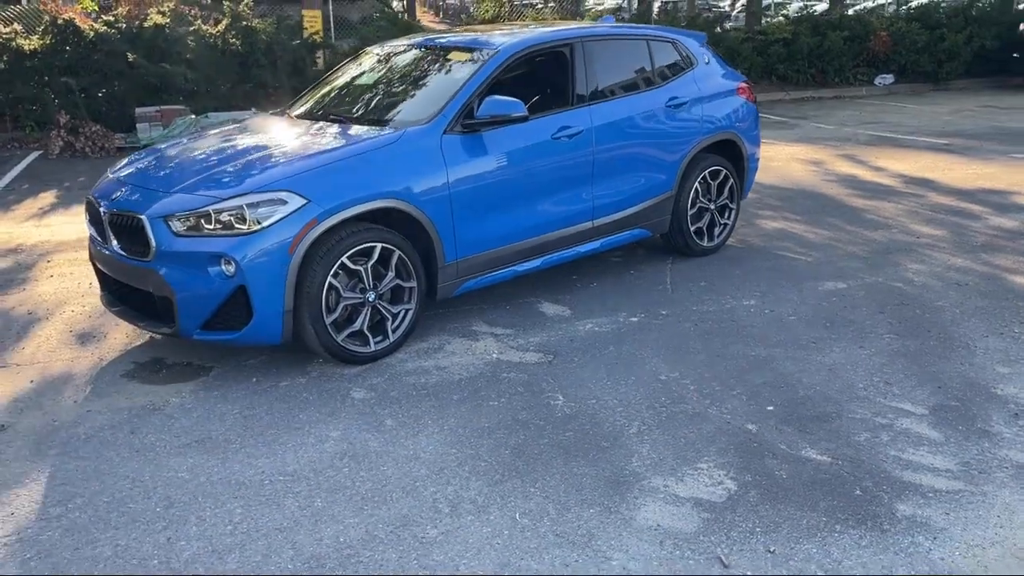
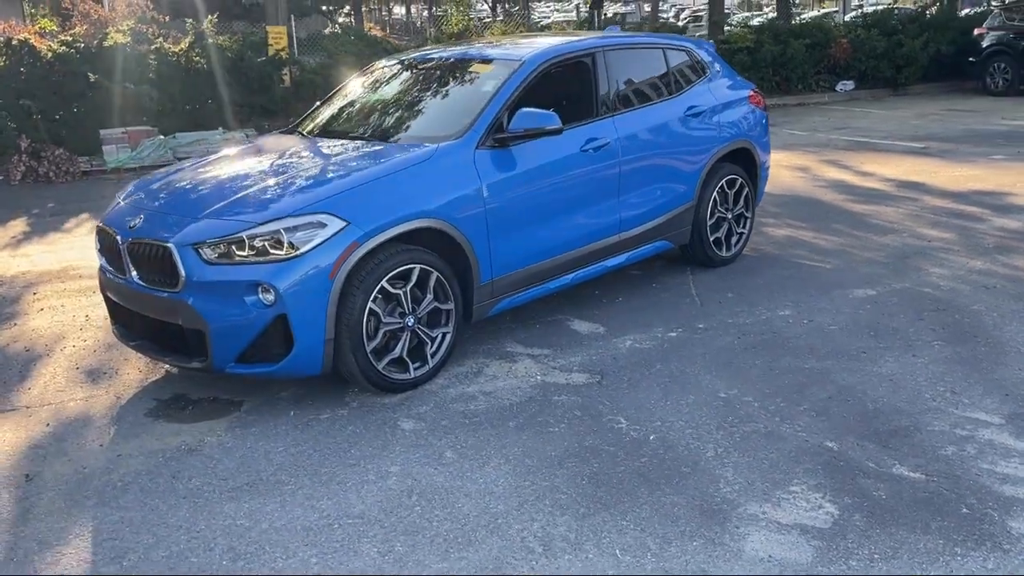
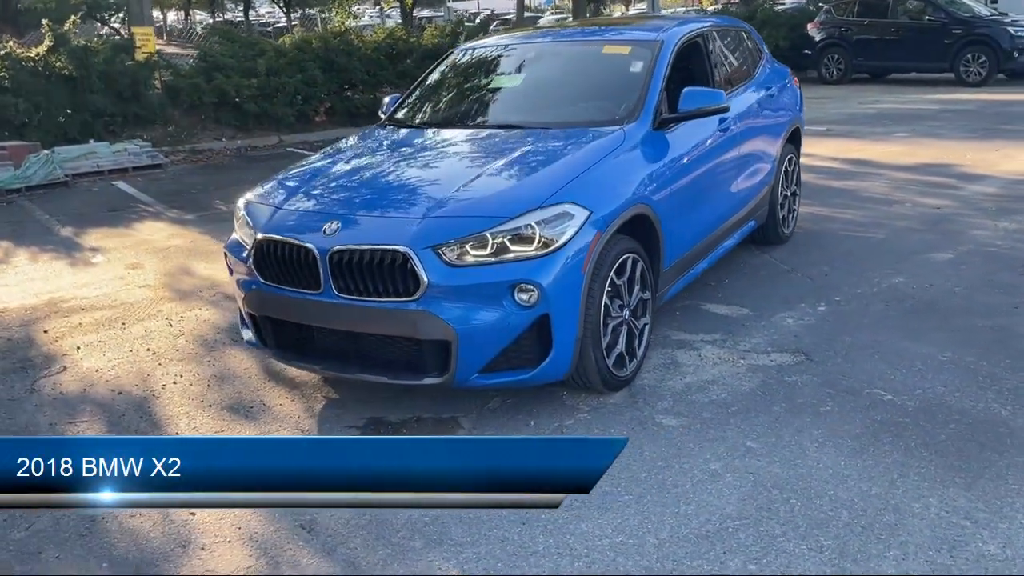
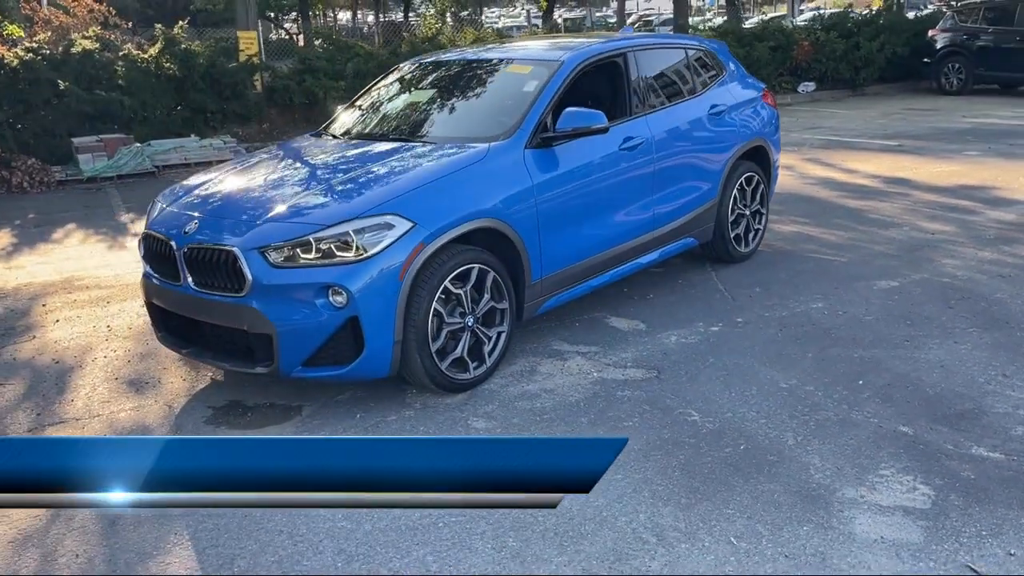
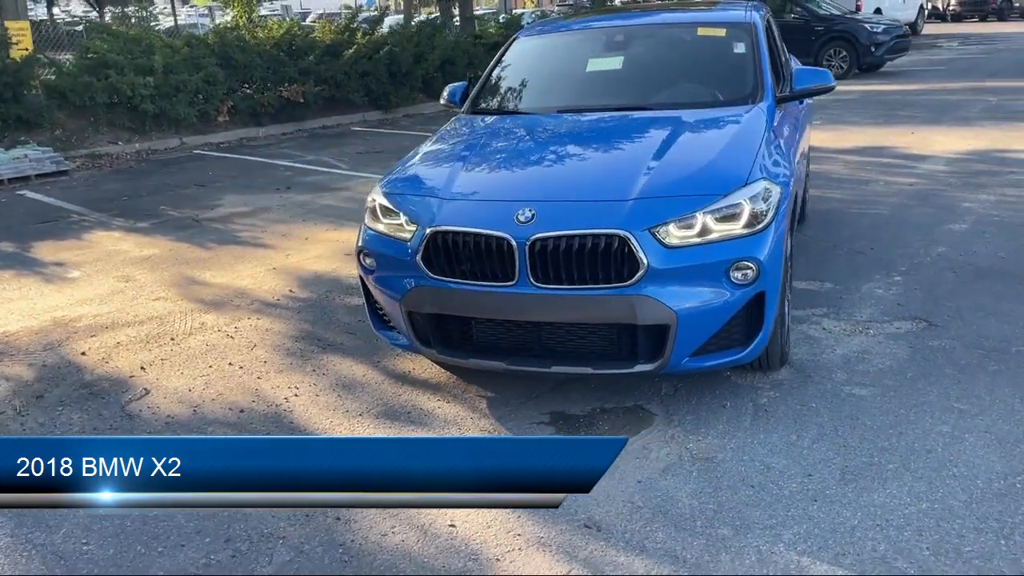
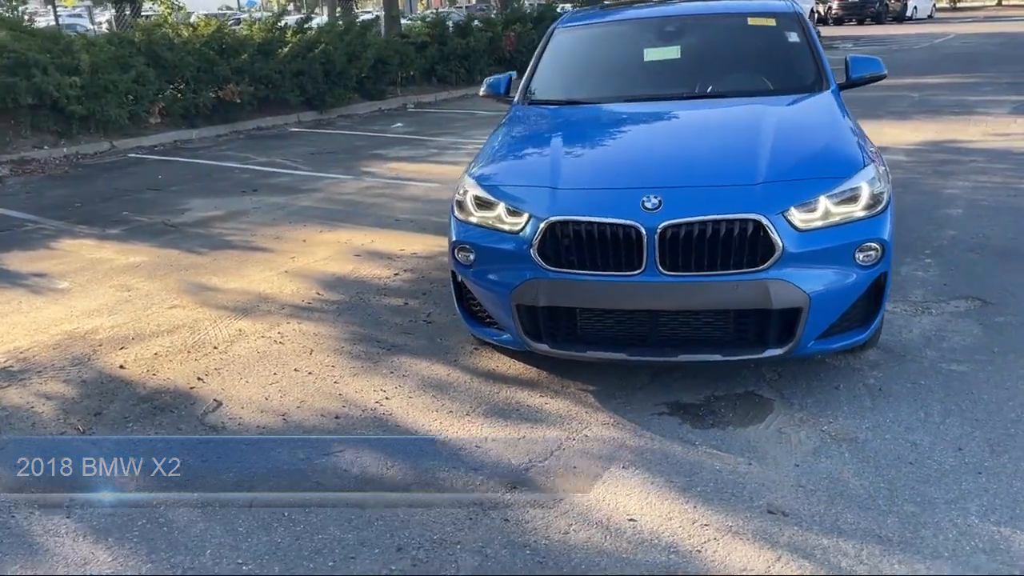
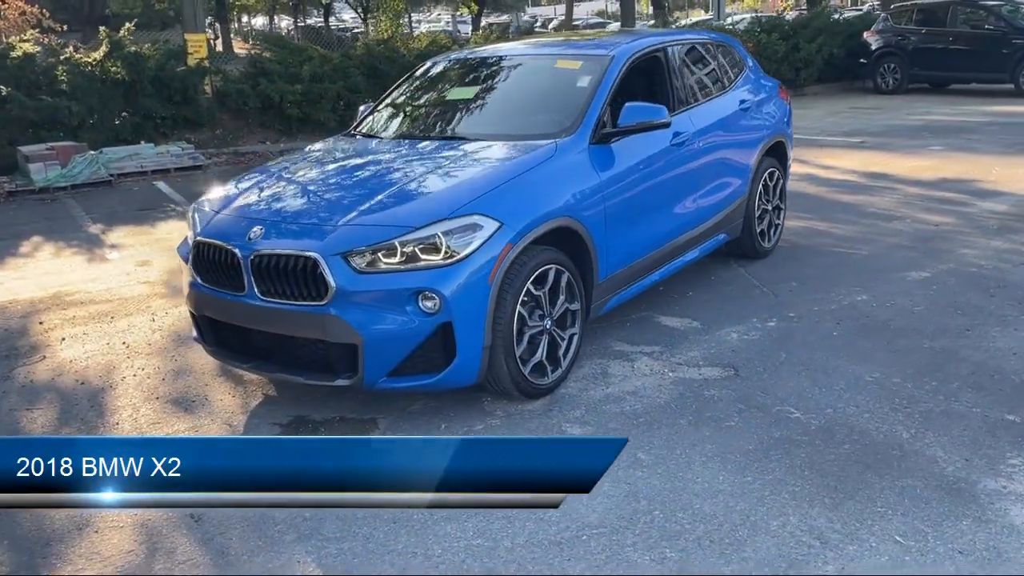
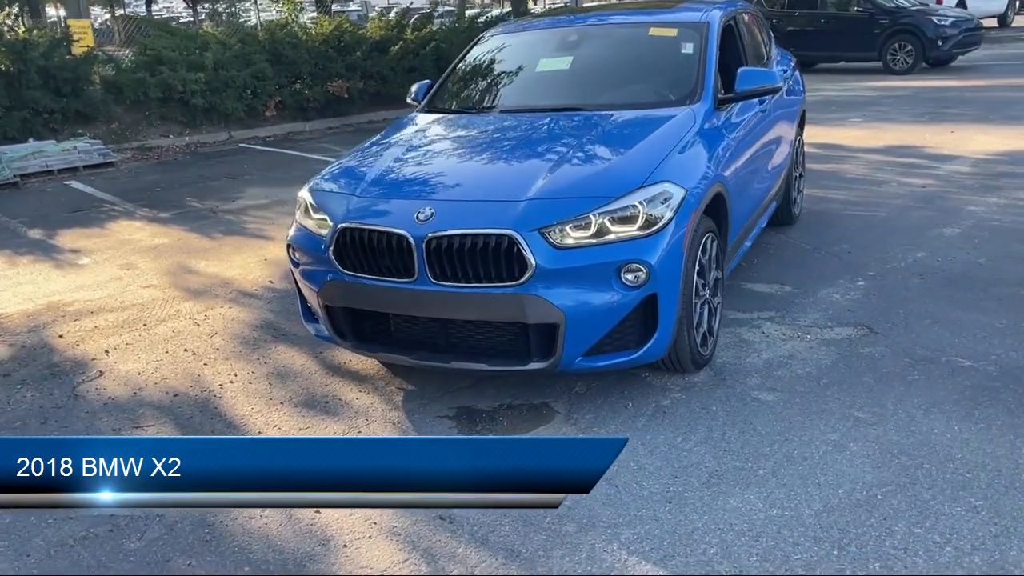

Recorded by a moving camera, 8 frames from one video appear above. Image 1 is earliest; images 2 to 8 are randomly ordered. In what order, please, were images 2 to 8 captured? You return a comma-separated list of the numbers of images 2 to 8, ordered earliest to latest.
2, 4, 7, 3, 8, 5, 6
